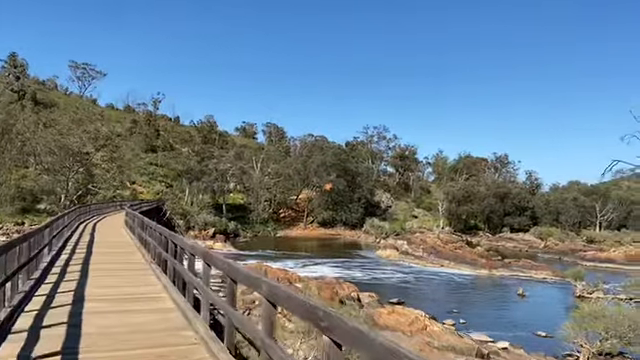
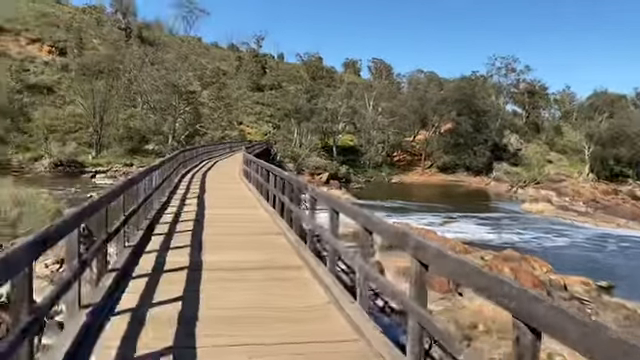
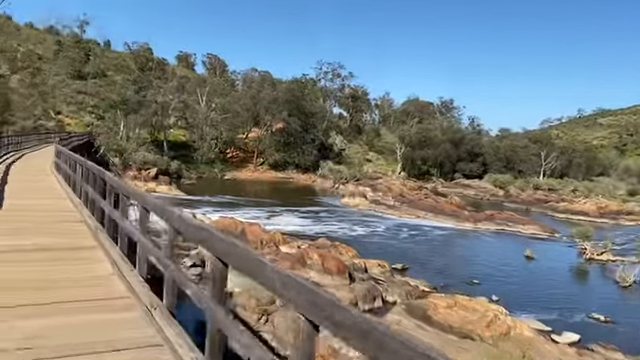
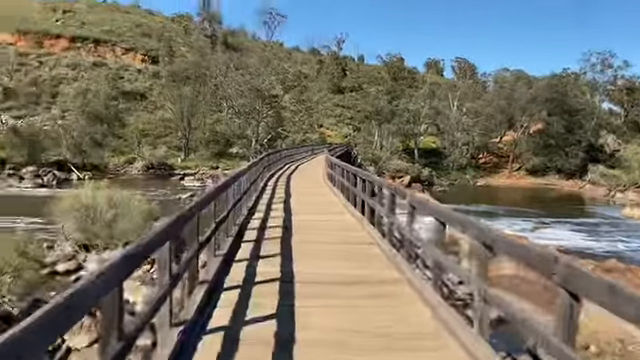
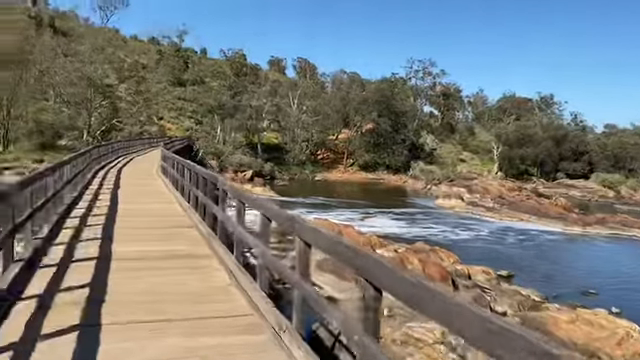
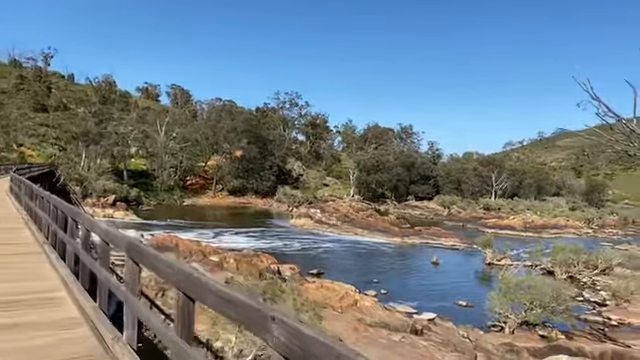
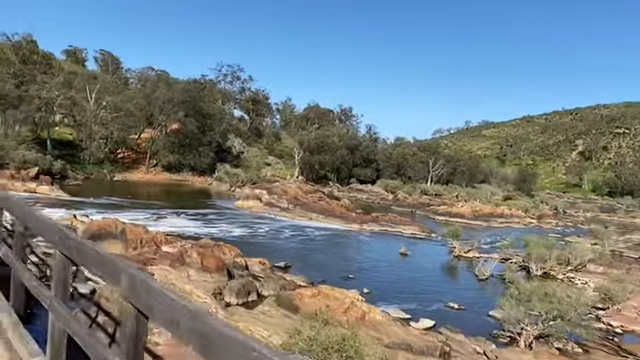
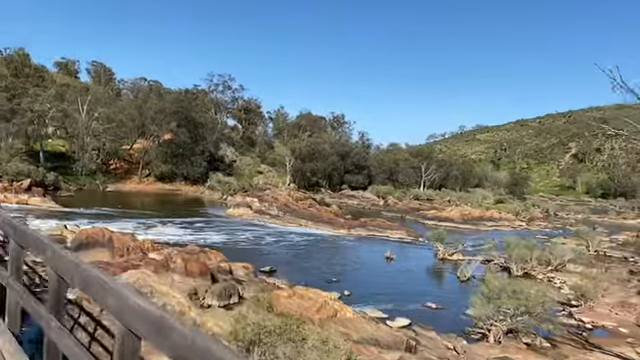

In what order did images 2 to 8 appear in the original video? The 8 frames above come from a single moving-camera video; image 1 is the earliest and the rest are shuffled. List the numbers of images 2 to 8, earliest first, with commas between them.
6, 8, 7, 3, 5, 2, 4
